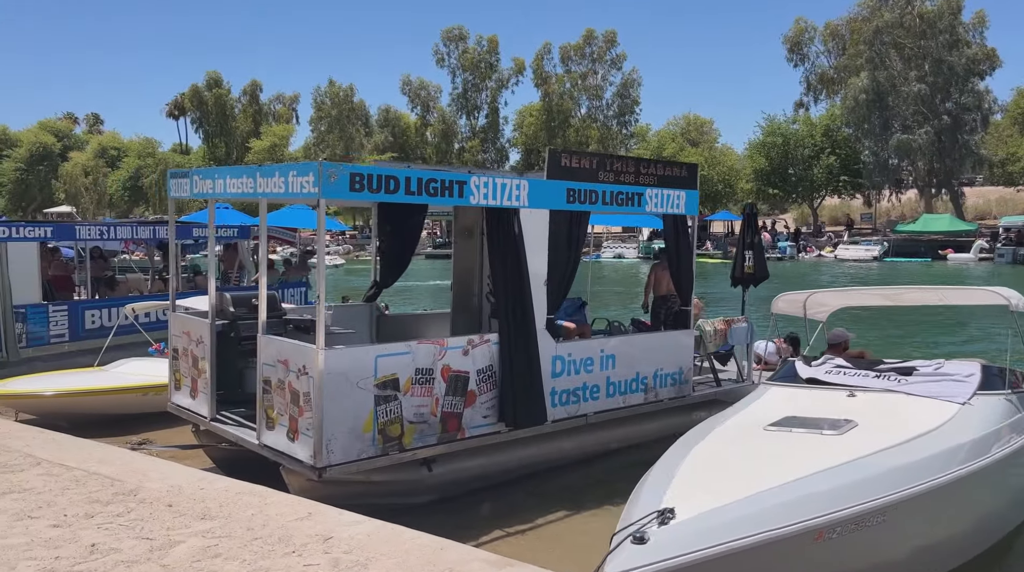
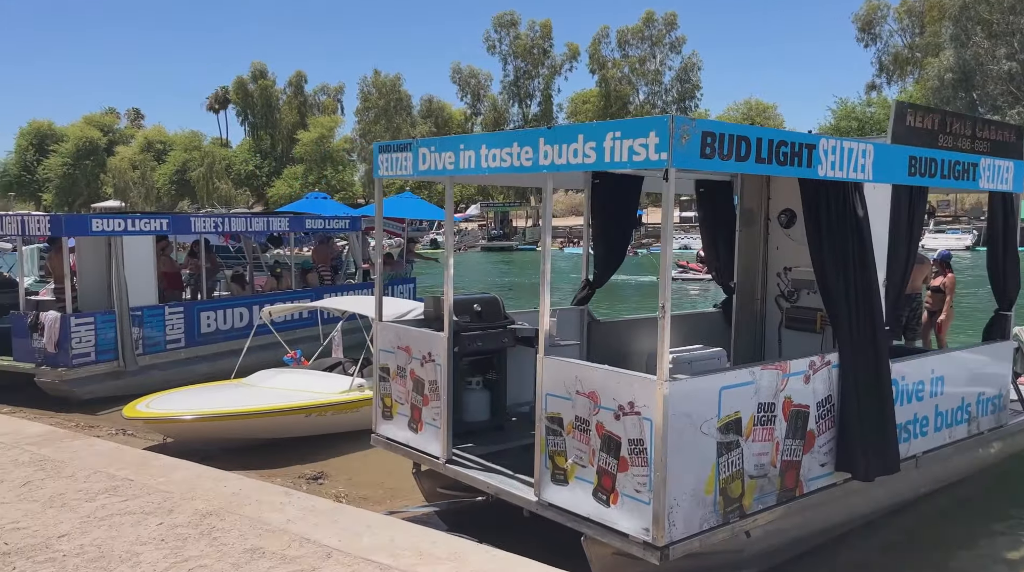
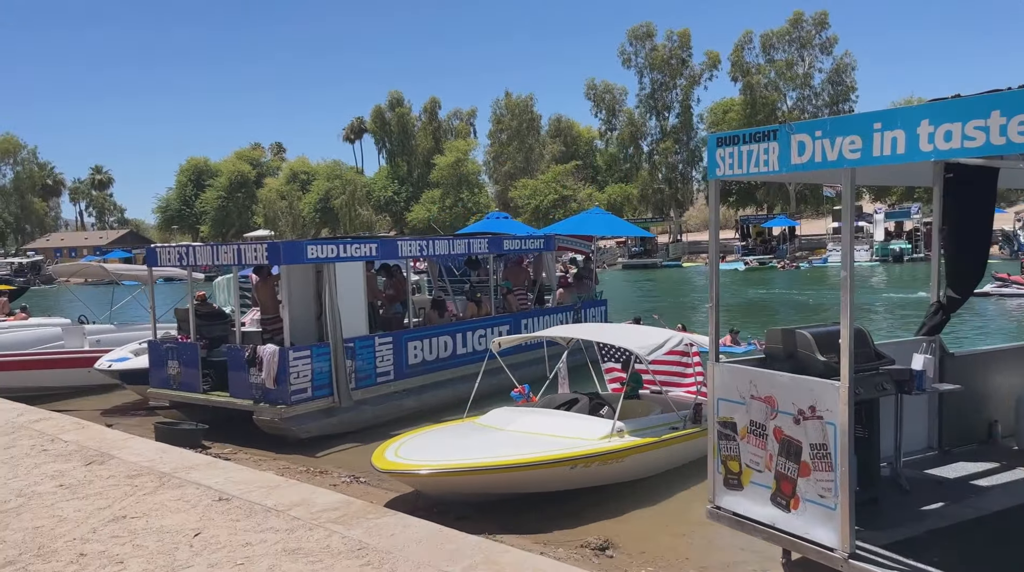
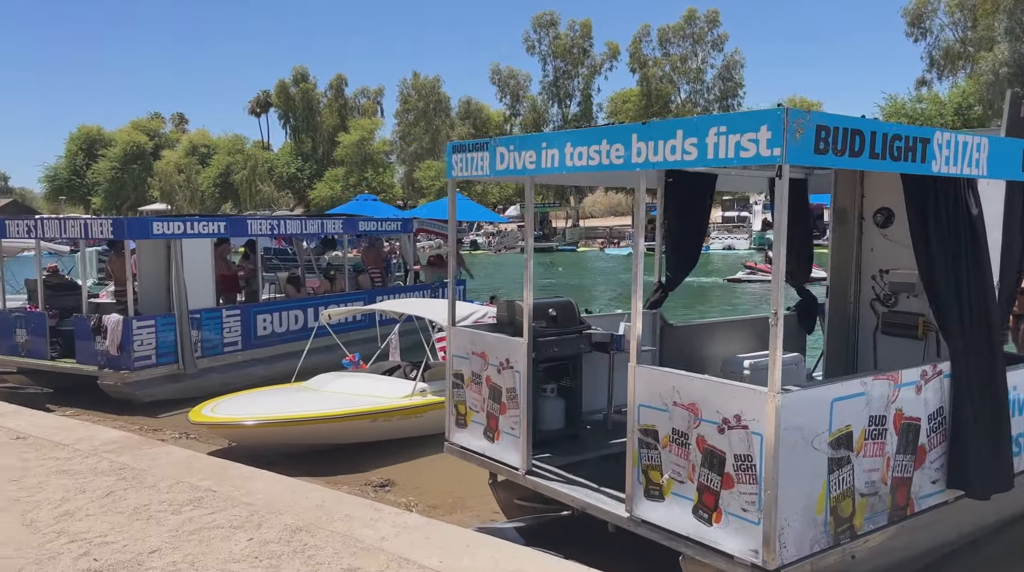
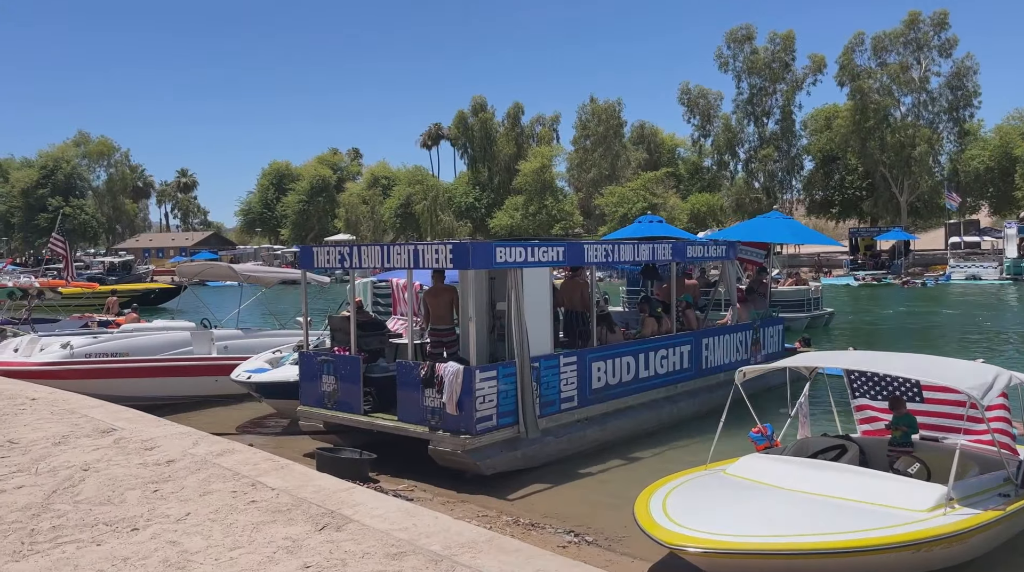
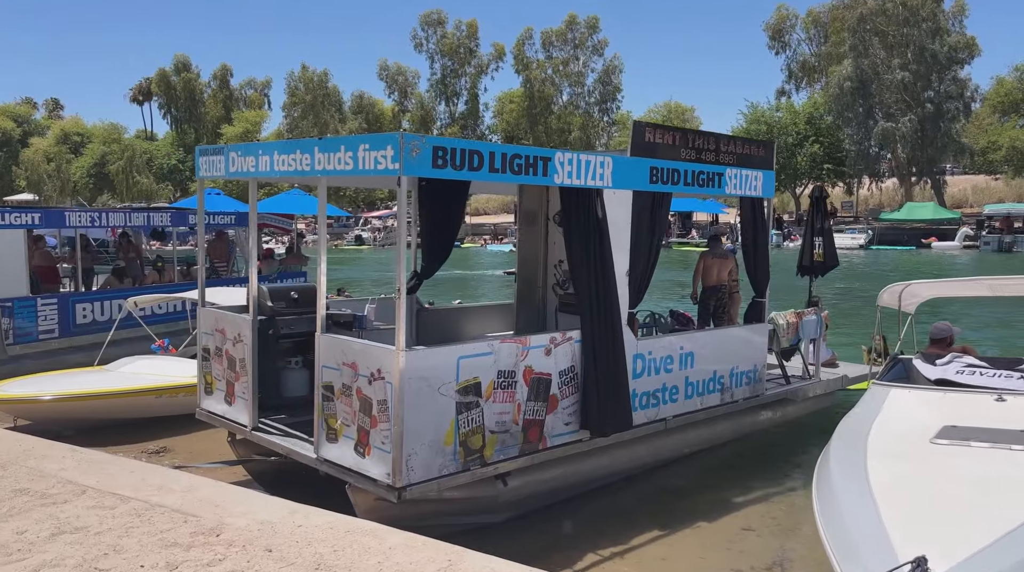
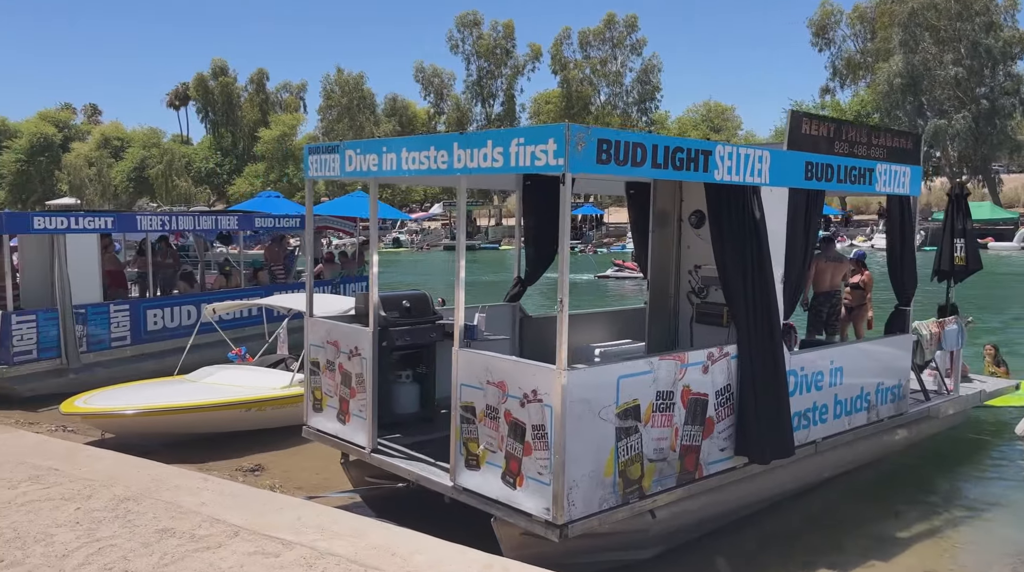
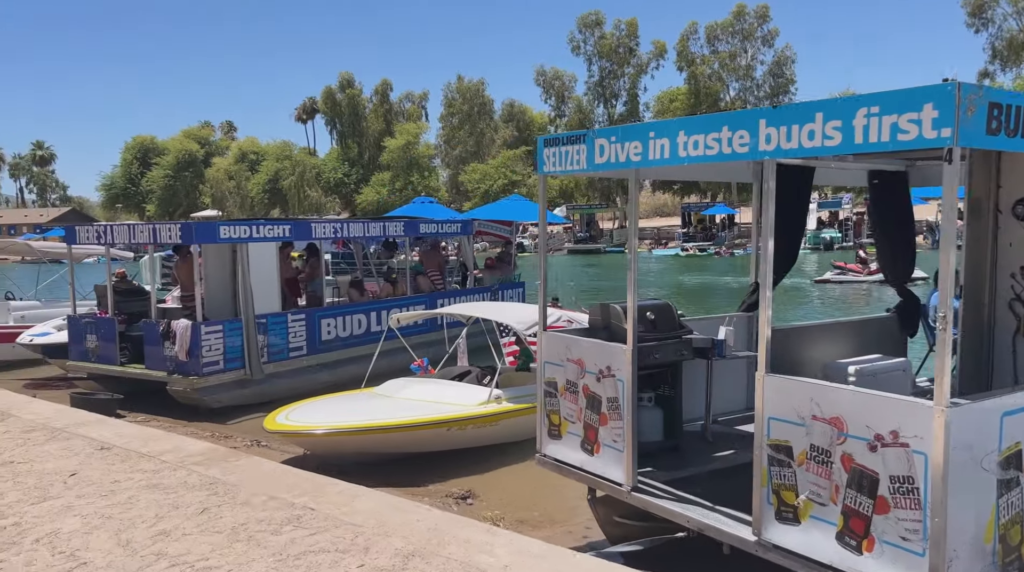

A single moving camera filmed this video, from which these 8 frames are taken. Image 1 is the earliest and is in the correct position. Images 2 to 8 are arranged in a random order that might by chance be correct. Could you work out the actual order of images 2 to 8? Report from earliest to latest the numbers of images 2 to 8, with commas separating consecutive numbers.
6, 7, 2, 4, 8, 3, 5
